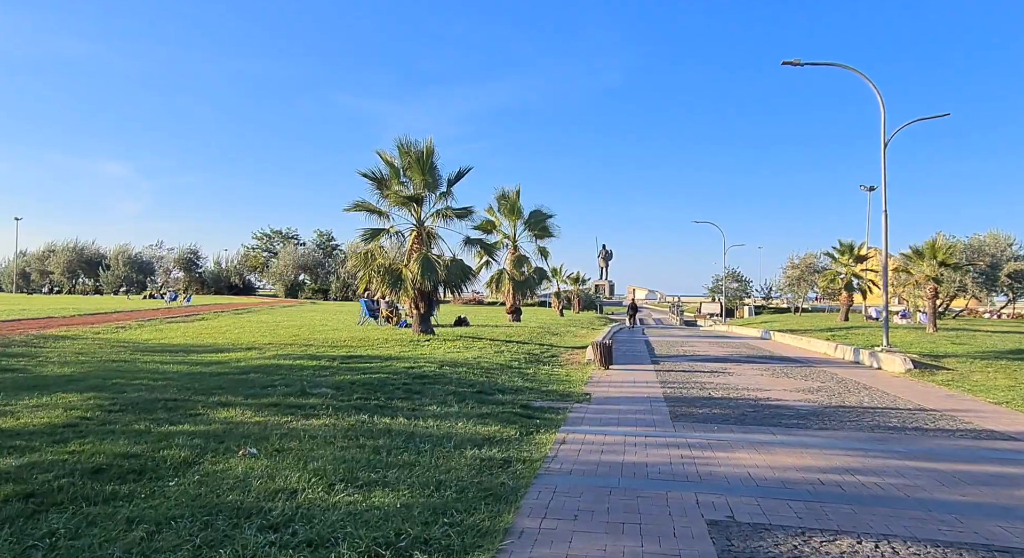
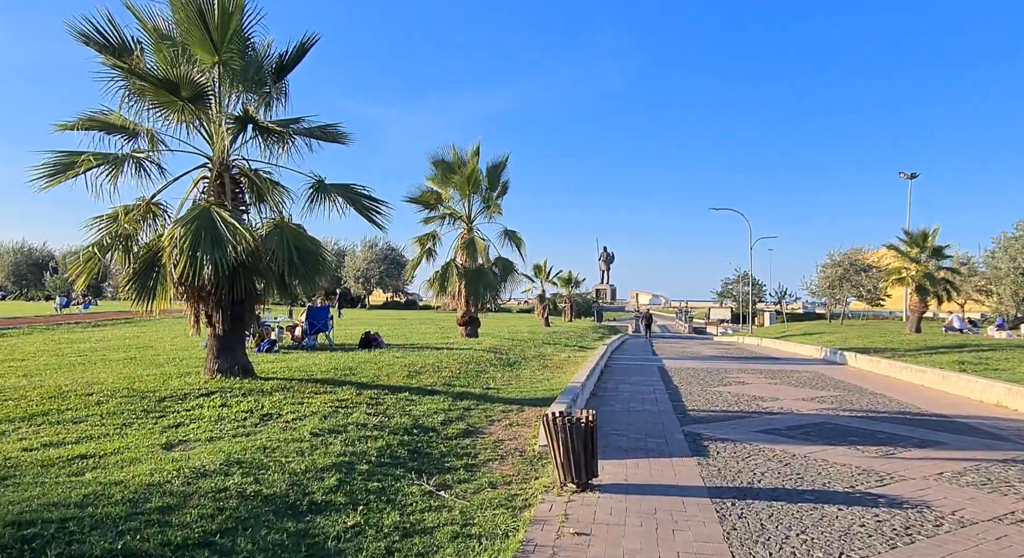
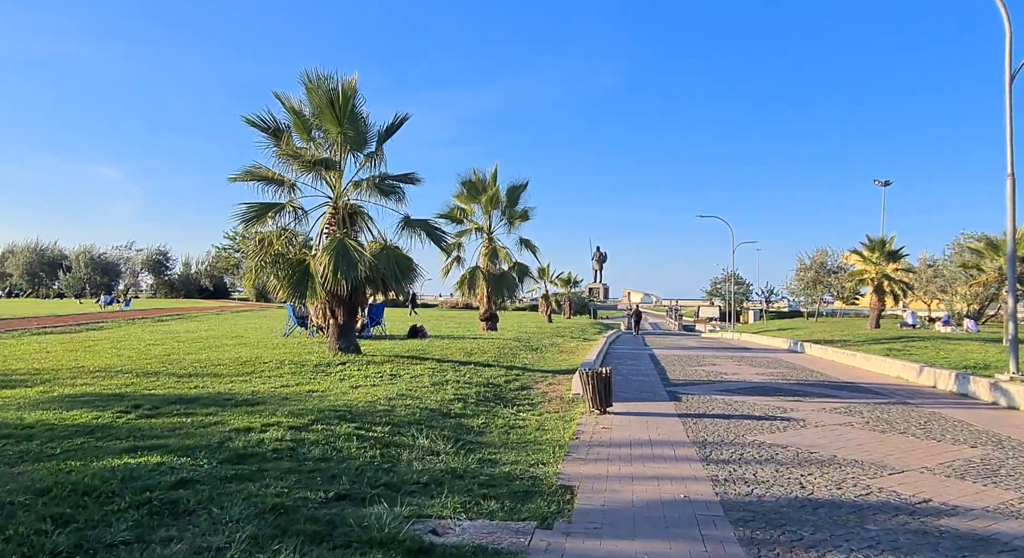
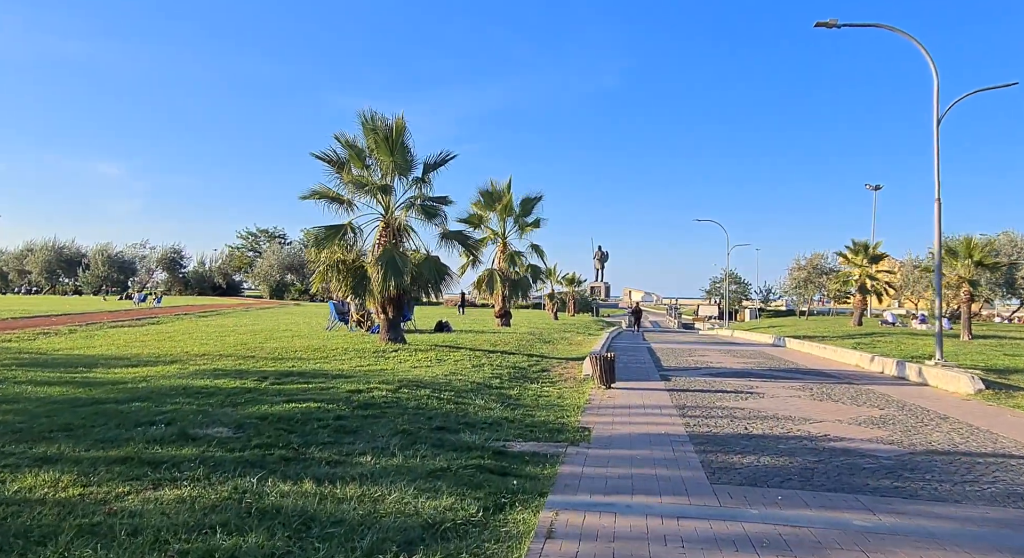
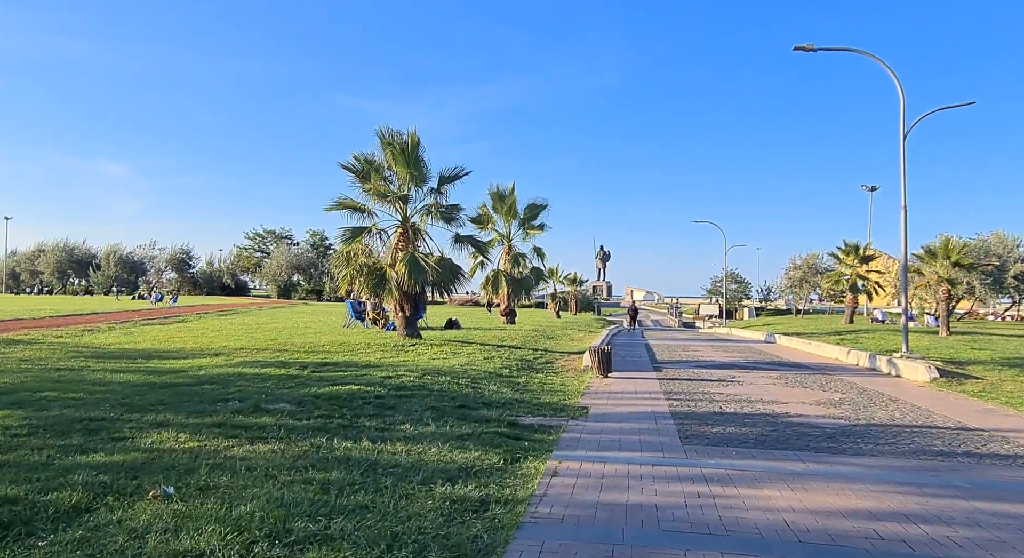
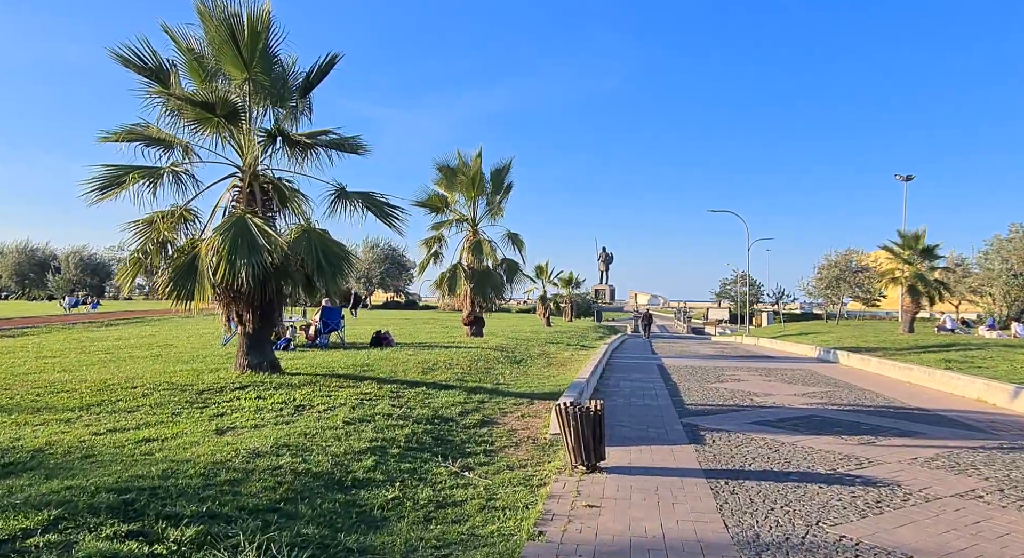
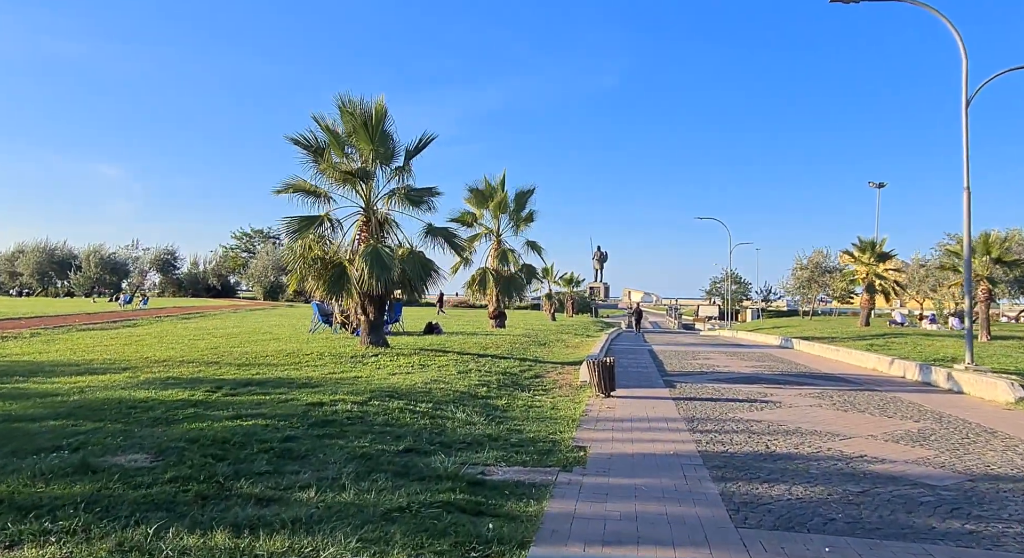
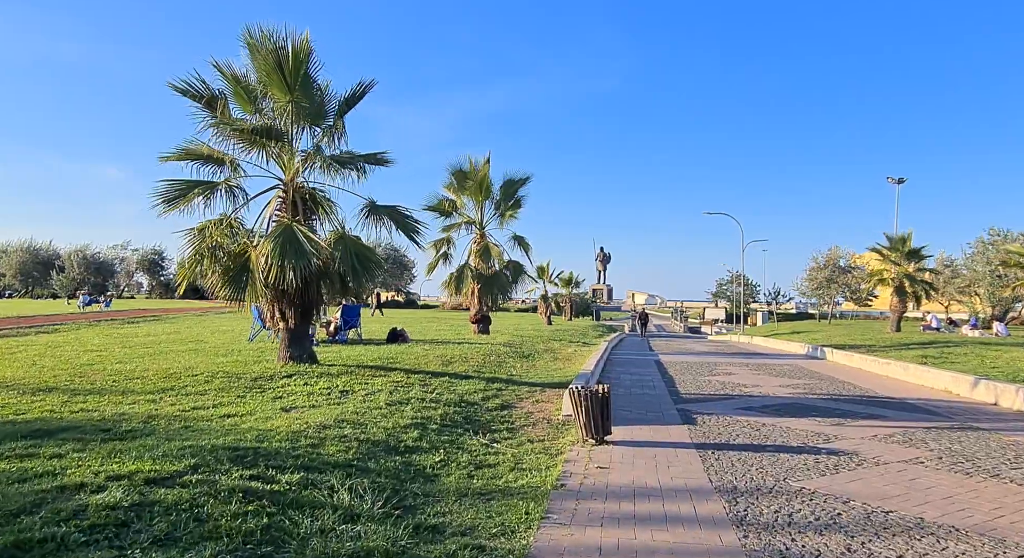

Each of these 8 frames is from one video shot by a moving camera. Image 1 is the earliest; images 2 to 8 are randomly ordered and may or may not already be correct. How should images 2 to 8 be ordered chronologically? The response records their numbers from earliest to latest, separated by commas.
5, 4, 7, 3, 8, 6, 2
